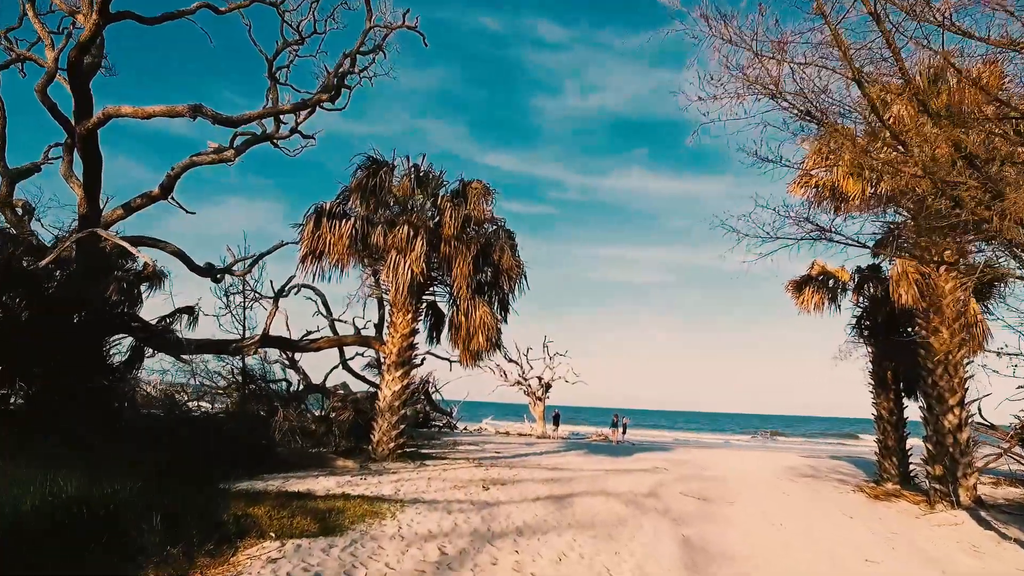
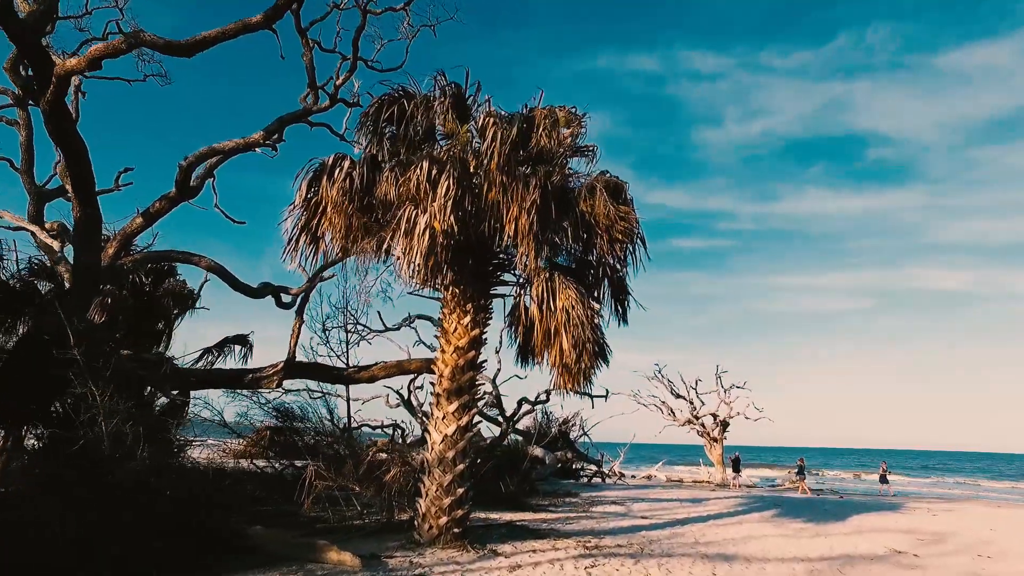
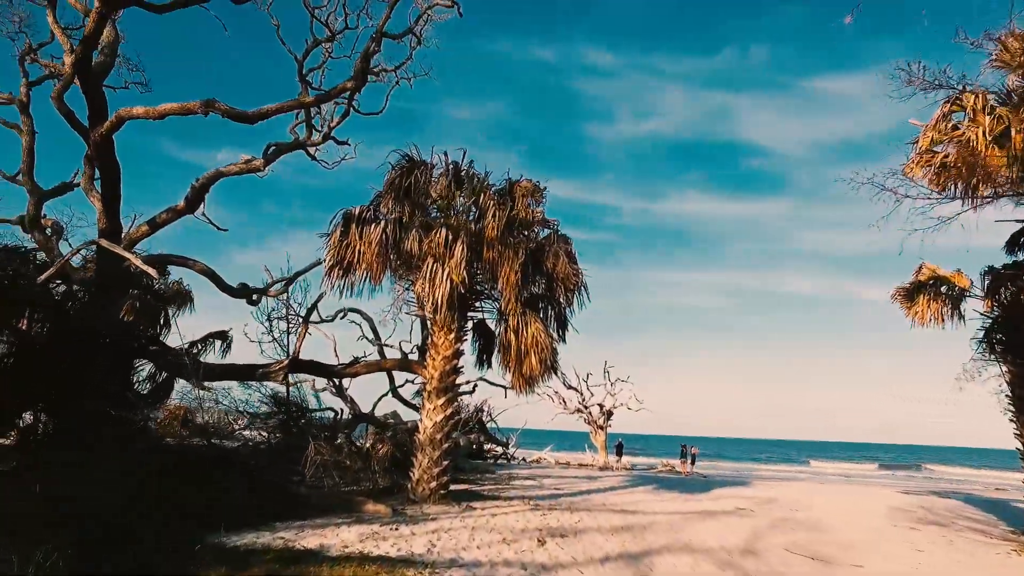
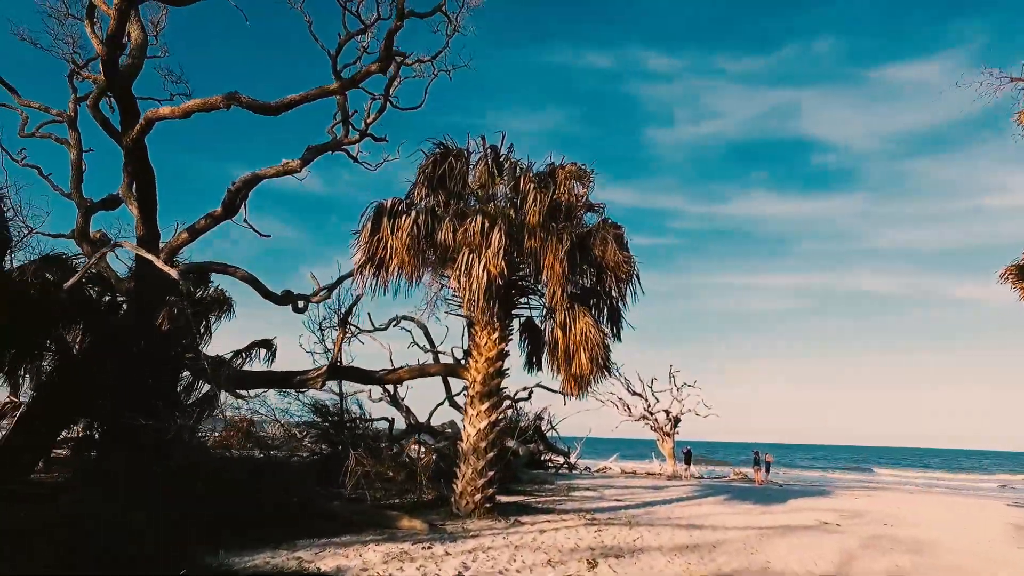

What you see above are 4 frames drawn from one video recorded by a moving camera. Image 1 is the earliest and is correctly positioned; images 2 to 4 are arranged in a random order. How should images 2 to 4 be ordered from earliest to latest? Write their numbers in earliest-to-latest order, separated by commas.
3, 4, 2
